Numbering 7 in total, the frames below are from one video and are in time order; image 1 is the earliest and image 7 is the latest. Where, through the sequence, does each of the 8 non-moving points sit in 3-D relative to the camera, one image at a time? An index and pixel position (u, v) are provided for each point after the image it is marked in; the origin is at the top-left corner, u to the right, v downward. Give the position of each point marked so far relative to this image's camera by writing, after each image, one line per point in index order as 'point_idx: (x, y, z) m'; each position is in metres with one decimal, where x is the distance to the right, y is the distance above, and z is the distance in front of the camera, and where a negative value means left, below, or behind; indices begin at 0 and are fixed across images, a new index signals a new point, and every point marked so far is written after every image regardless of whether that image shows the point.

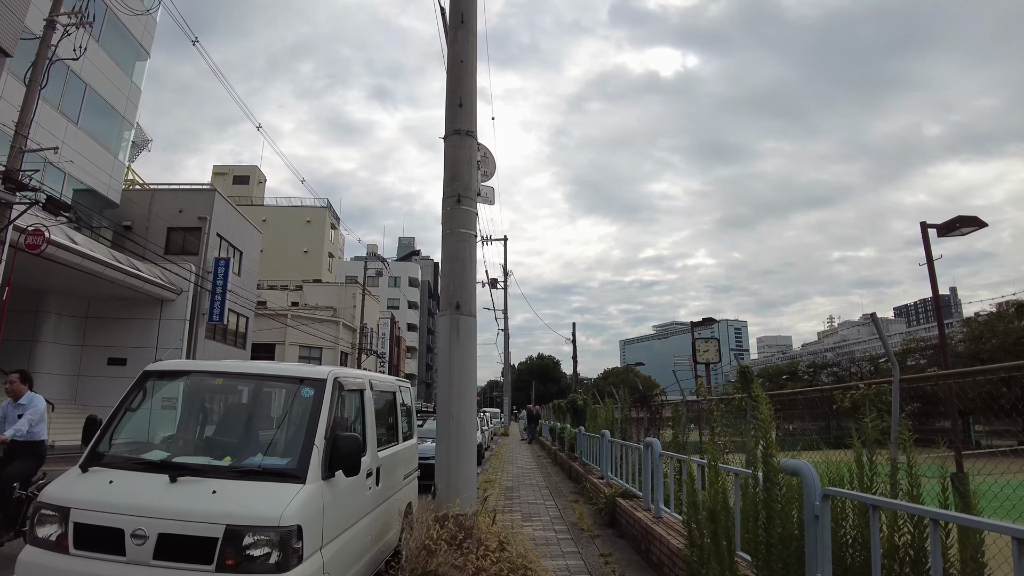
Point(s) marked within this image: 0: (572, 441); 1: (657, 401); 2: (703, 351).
0: (+1.3, -3.3, +12.6) m
1: (+2.7, -2.2, +11.4) m
2: (+5.9, -2.0, +18.5) m
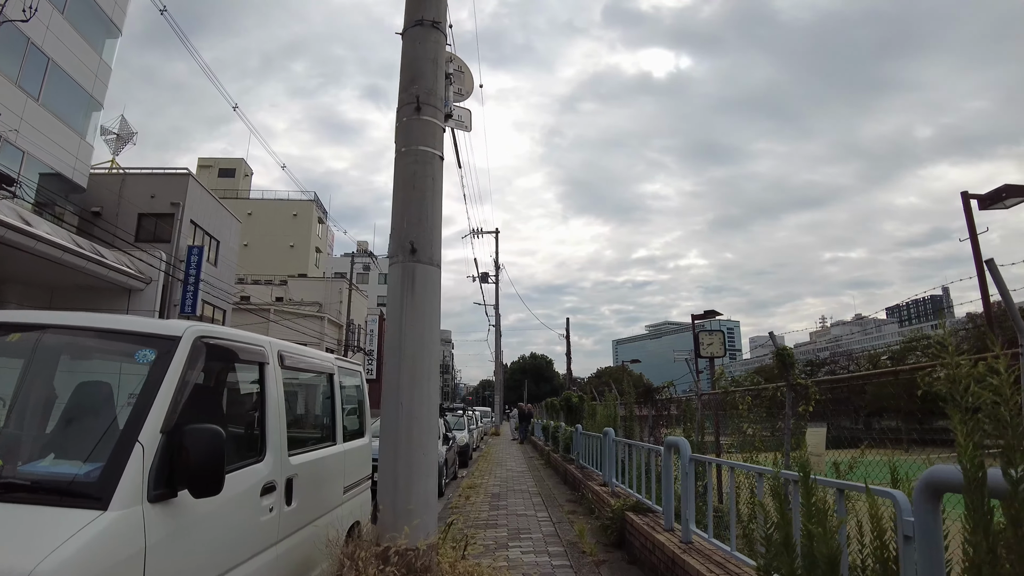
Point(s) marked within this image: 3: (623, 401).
0: (+1.0, -2.9, +11.3) m
1: (+2.5, -1.8, +10.0) m
2: (+5.6, -1.6, +17.2) m
3: (+2.2, -2.3, +11.8) m
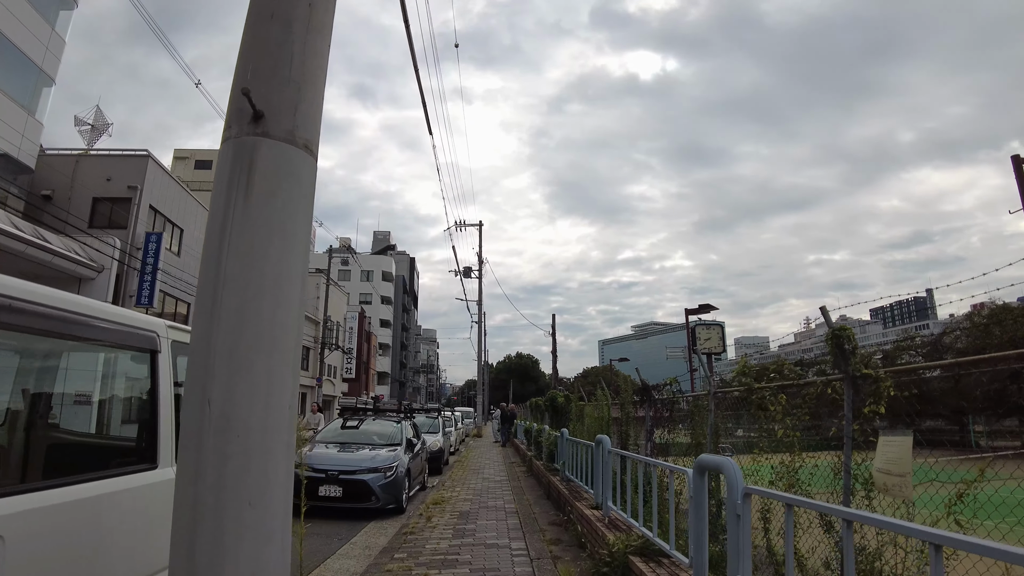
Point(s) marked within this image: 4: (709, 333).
0: (+0.6, -2.6, +9.8) m
1: (+2.2, -1.6, +8.6) m
2: (+5.1, -1.4, +15.8) m
3: (+1.8, -2.0, +10.3) m
4: (+5.2, -1.2, +15.9) m
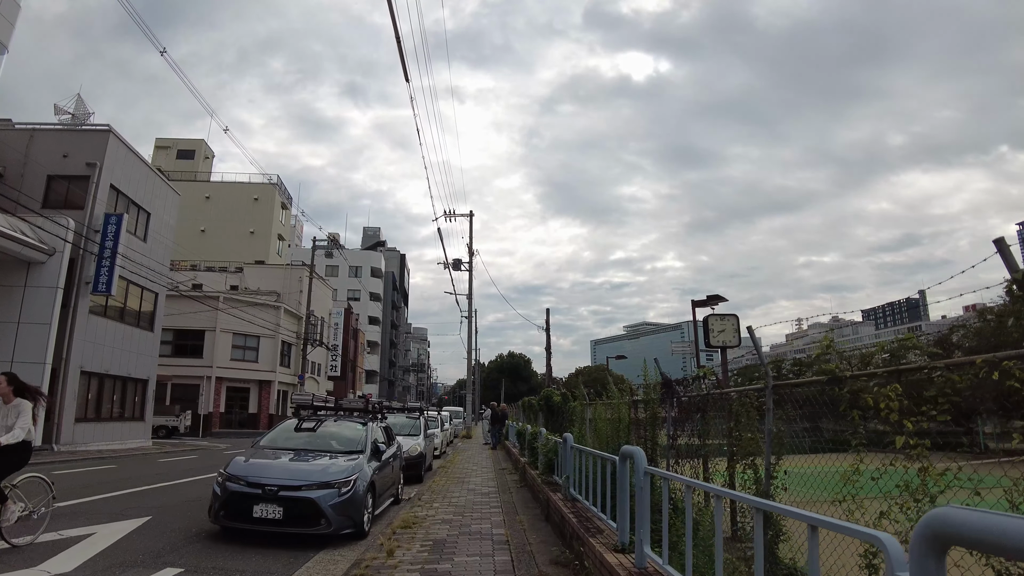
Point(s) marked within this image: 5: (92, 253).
0: (+0.5, -2.3, +8.1) m
1: (+2.0, -1.2, +6.9) m
2: (+4.8, -1.1, +14.2) m
3: (+1.6, -1.6, +8.6) m
4: (+5.0, -0.9, +14.3) m
5: (-13.2, +1.1, +18.8) m
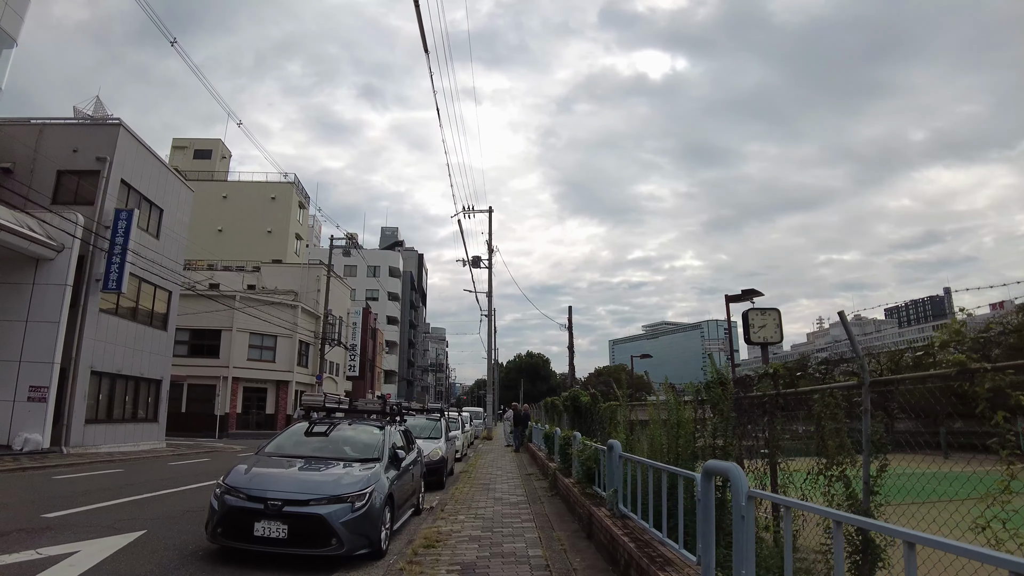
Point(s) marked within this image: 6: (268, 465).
0: (+0.9, -2.1, +7.2) m
1: (+2.4, -1.0, +6.0) m
2: (+5.4, -0.9, +13.2) m
3: (+2.1, -1.5, +7.7) m
4: (+5.6, -0.7, +13.3) m
5: (-12.5, +1.2, +18.3) m
6: (-2.5, -1.8, +6.2) m
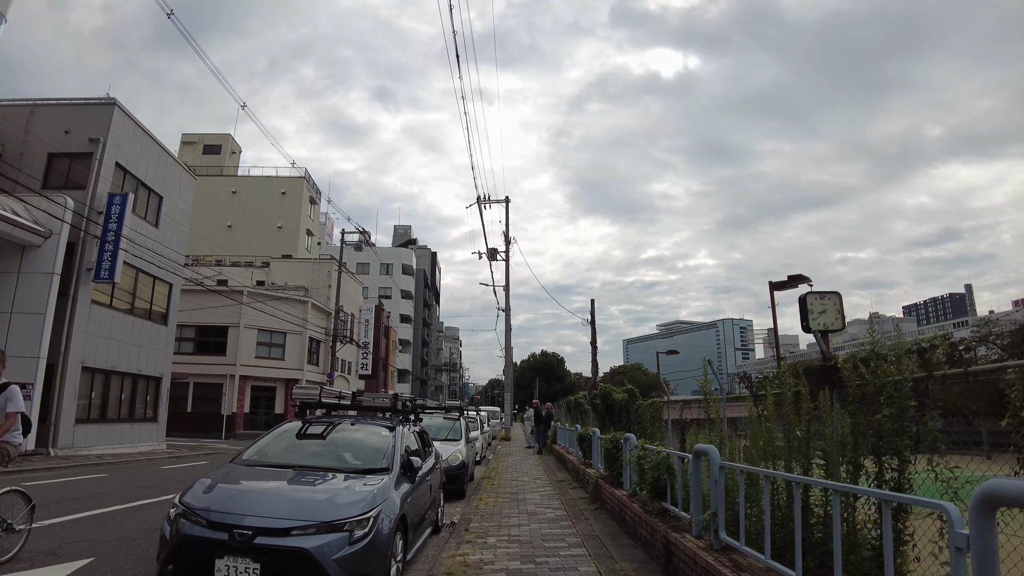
0: (+1.3, -1.8, +5.7) m
1: (+2.8, -0.7, +4.4) m
2: (+5.9, -0.5, +11.6) m
3: (+2.5, -1.1, +6.2) m
4: (+6.1, -0.3, +11.7) m
5: (-11.9, +1.5, +17.1) m
6: (-2.1, -1.5, +4.8) m
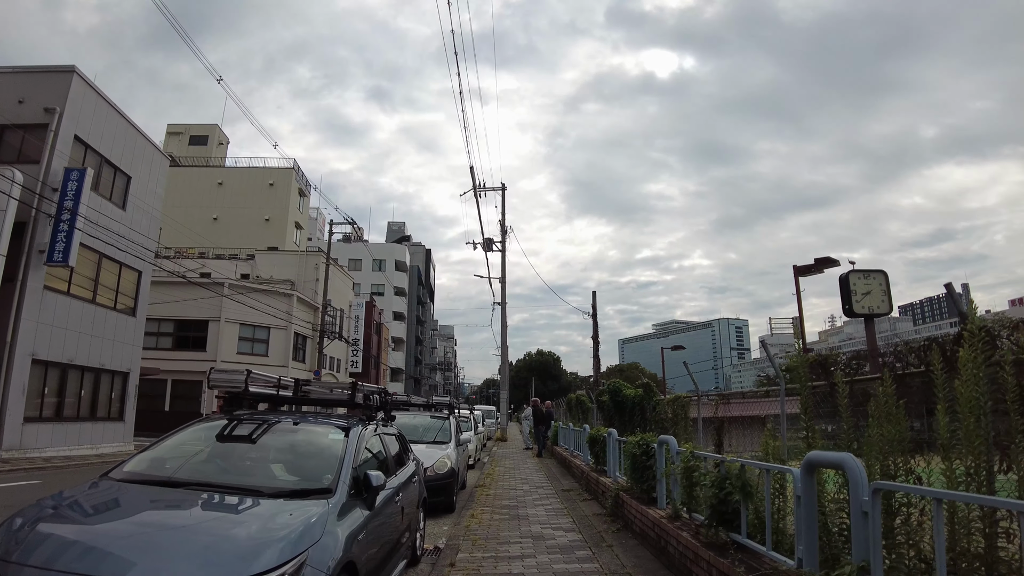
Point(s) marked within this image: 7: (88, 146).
0: (+1.4, -1.4, +4.1) m
1: (+2.8, -0.3, +2.9) m
2: (+5.9, -0.1, +10.0) m
3: (+2.5, -0.7, +4.6) m
4: (+6.1, 0.0, +10.2) m
5: (-12.0, +1.9, +15.4) m
6: (-2.1, -1.1, +3.2) m
7: (-12.2, +4.1, +17.3) m
